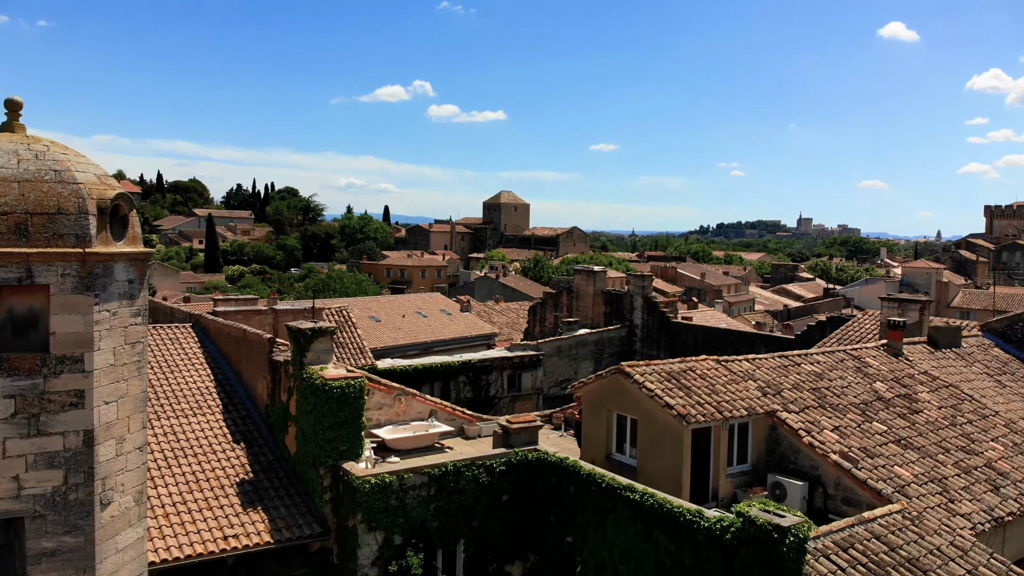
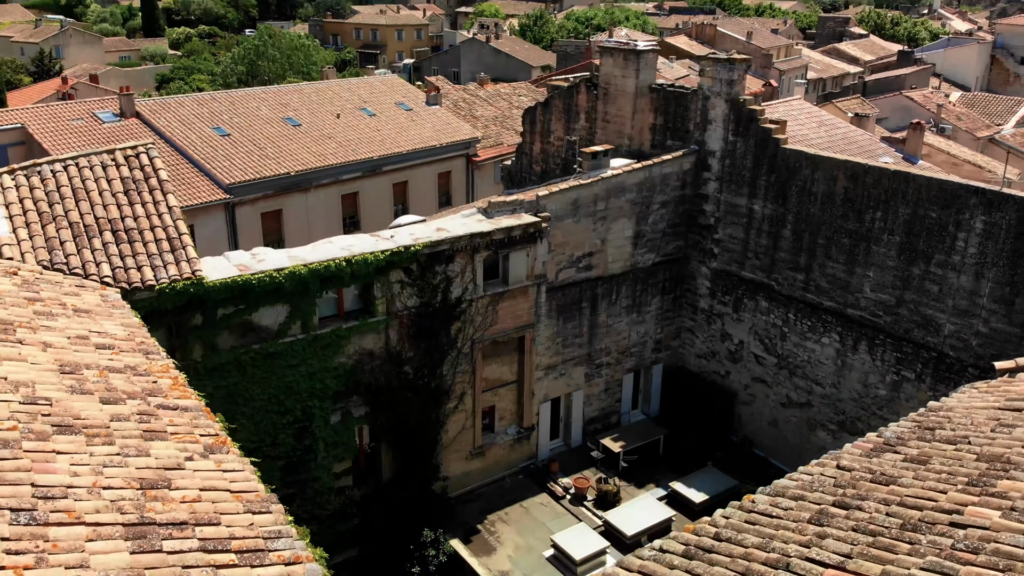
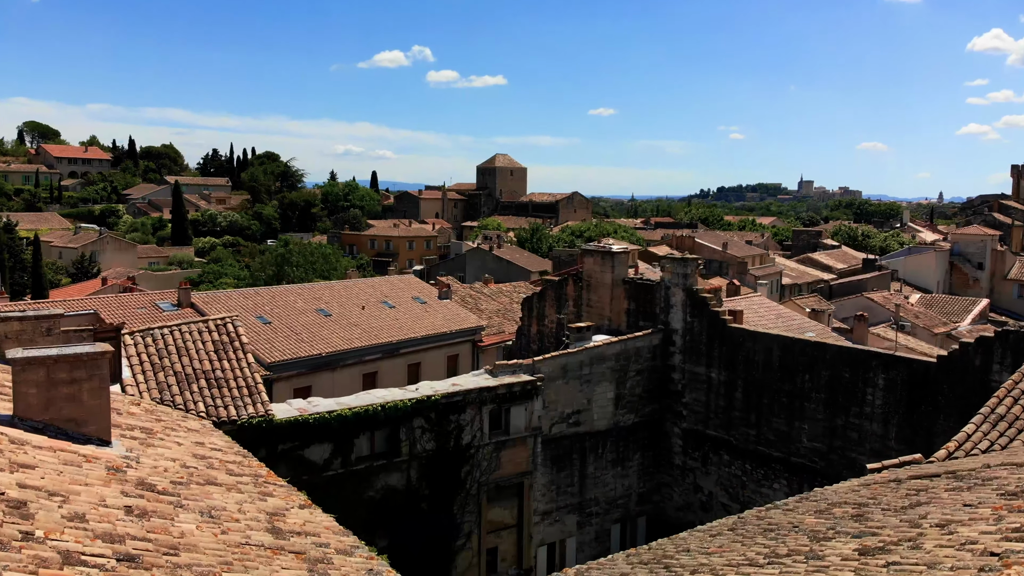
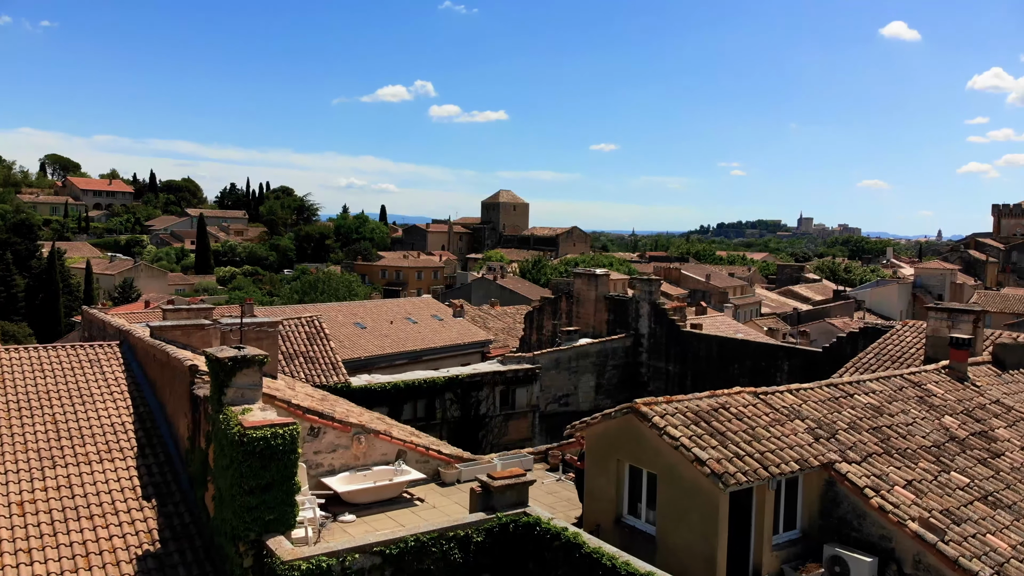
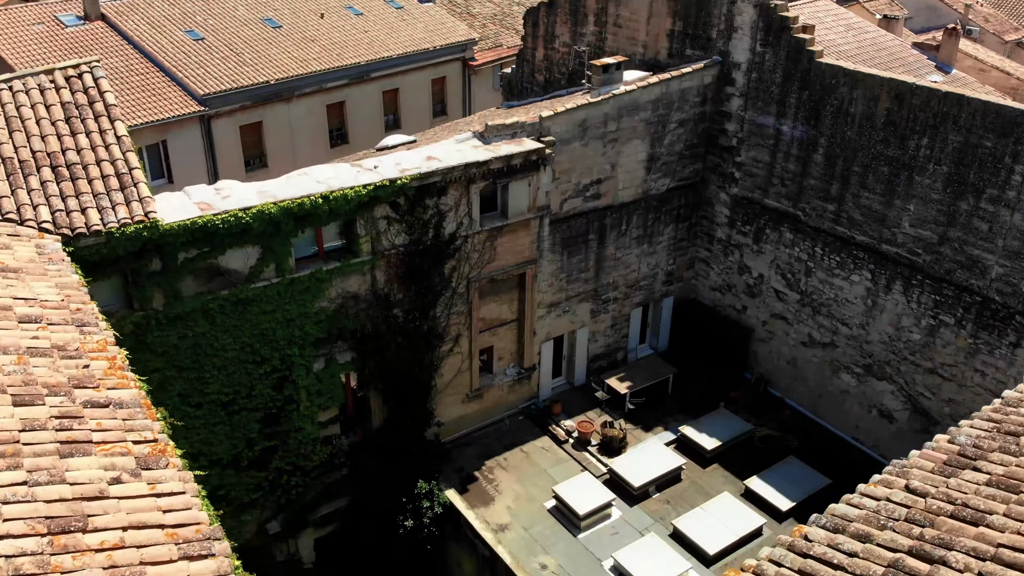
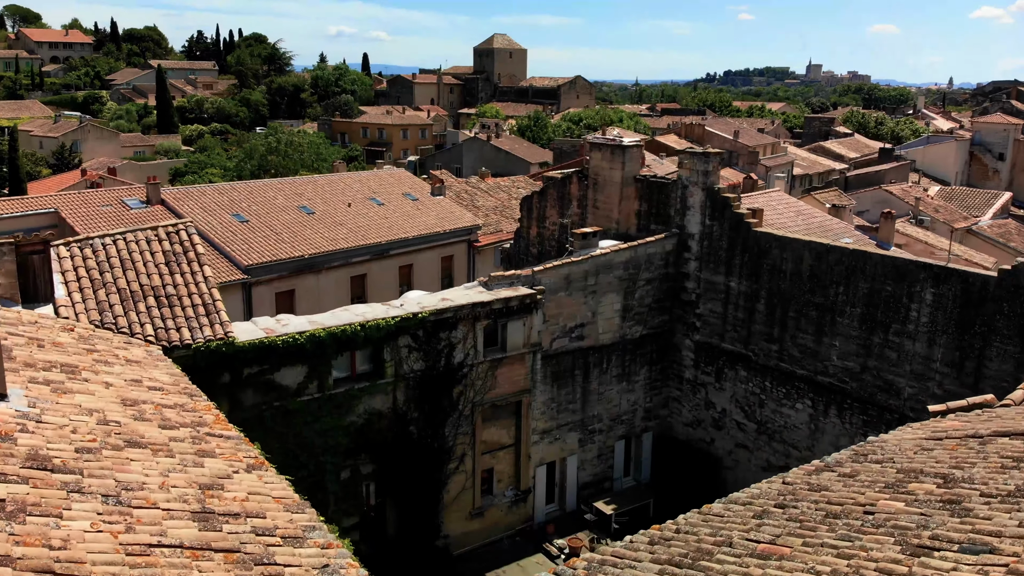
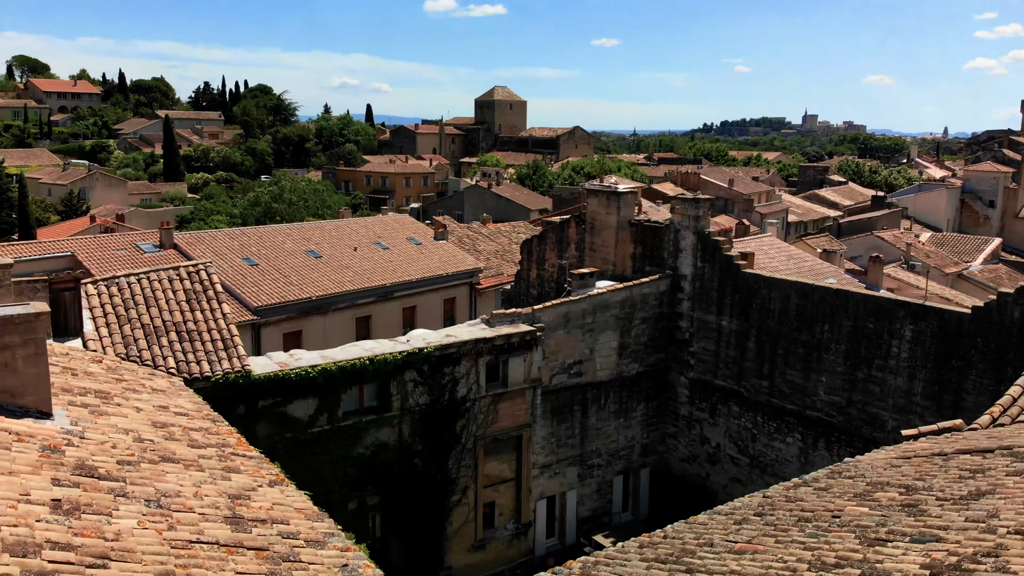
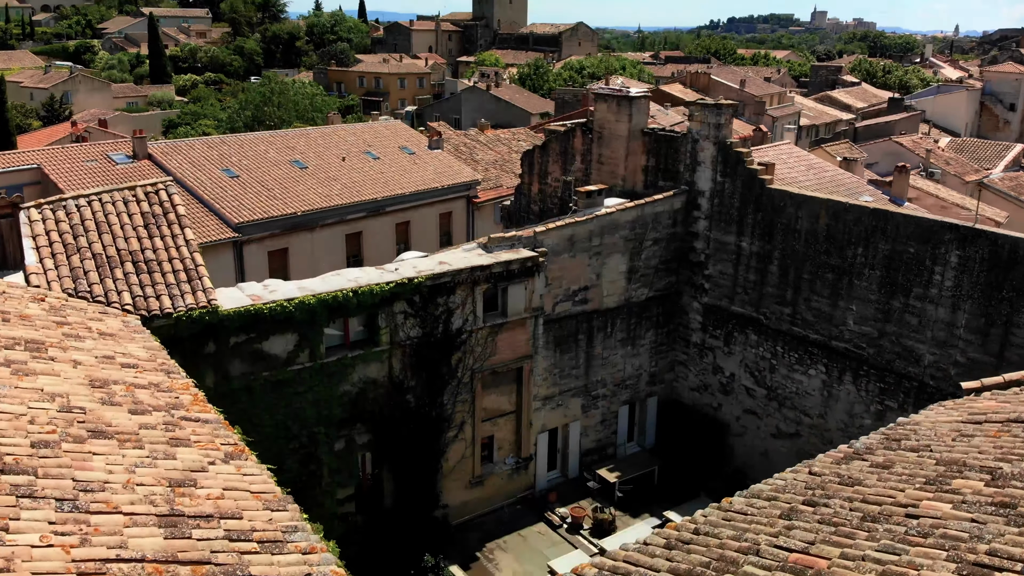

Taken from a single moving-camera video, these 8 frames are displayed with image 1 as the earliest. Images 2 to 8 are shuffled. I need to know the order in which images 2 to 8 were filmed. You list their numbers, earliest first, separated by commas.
4, 3, 7, 6, 8, 2, 5
